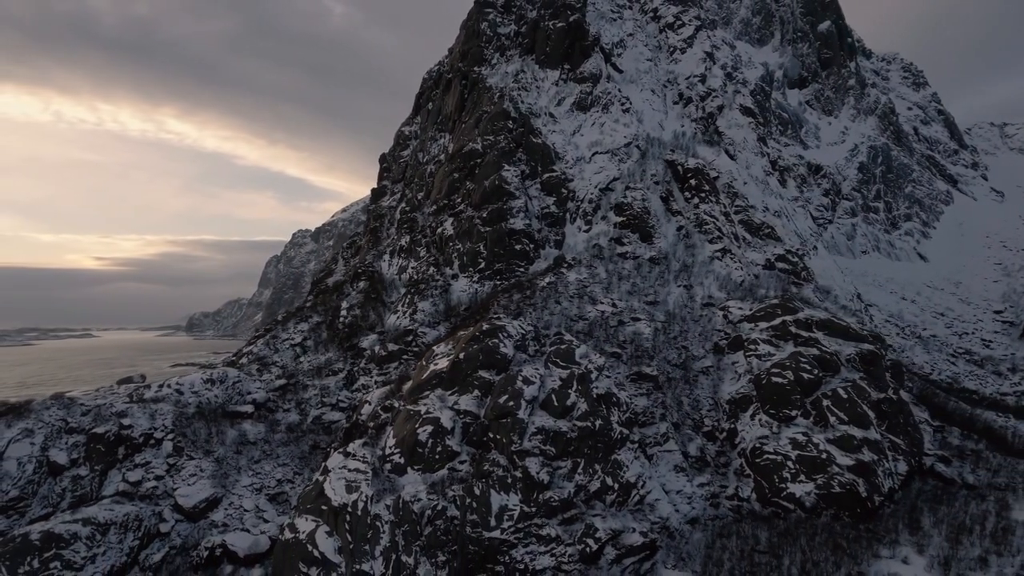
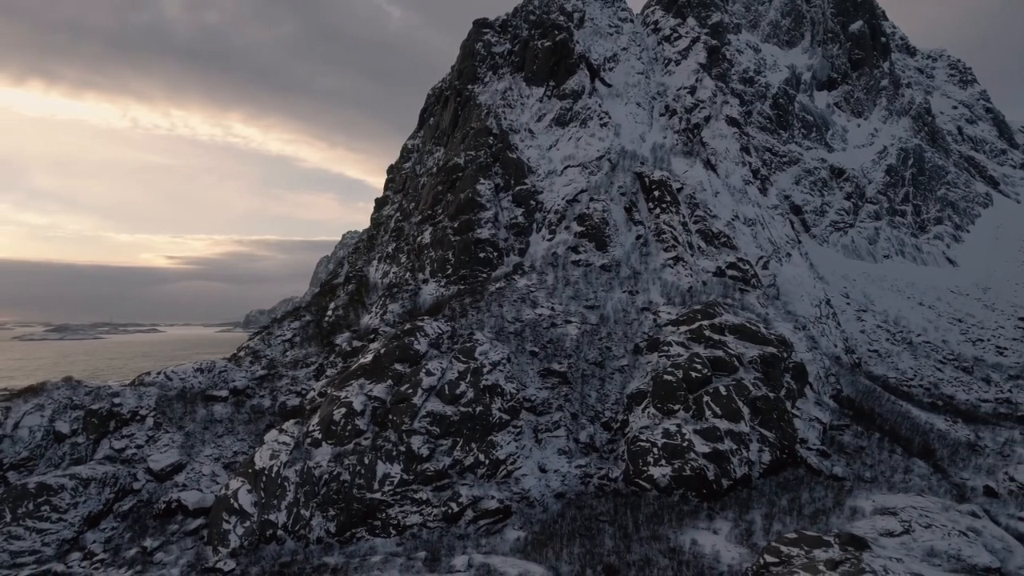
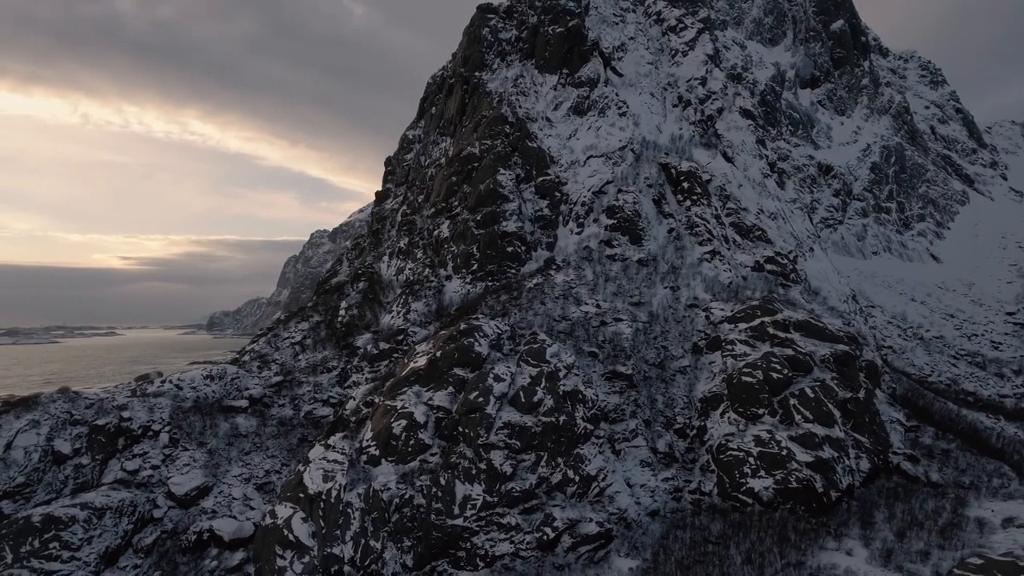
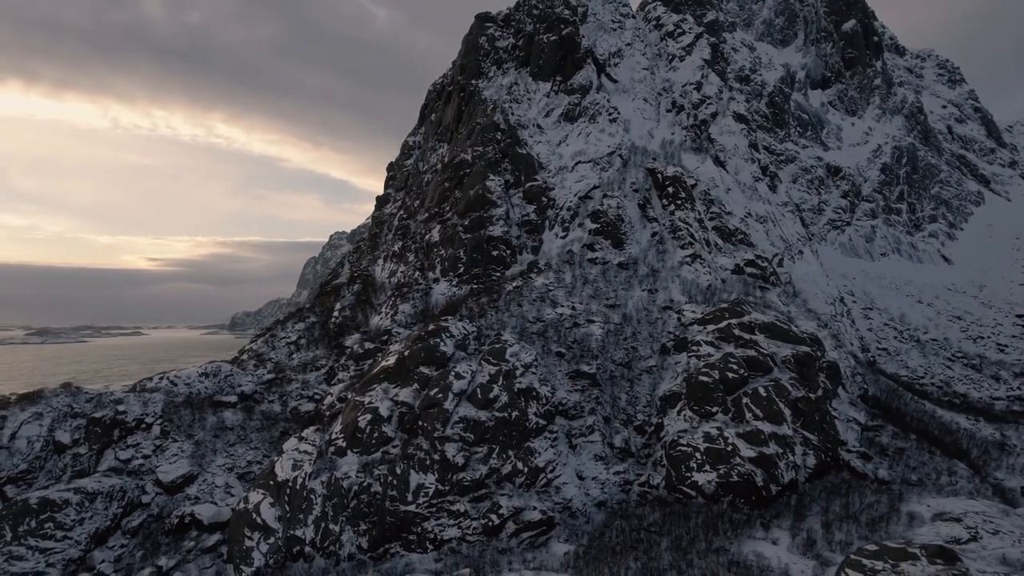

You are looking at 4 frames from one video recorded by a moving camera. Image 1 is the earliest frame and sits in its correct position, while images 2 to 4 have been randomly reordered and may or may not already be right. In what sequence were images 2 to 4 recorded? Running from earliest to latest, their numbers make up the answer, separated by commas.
3, 4, 2
